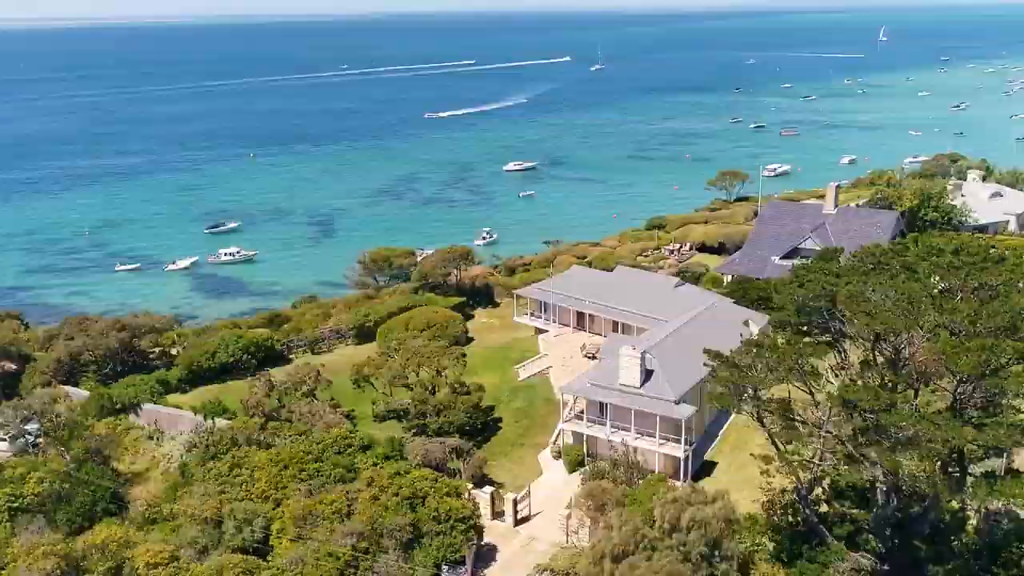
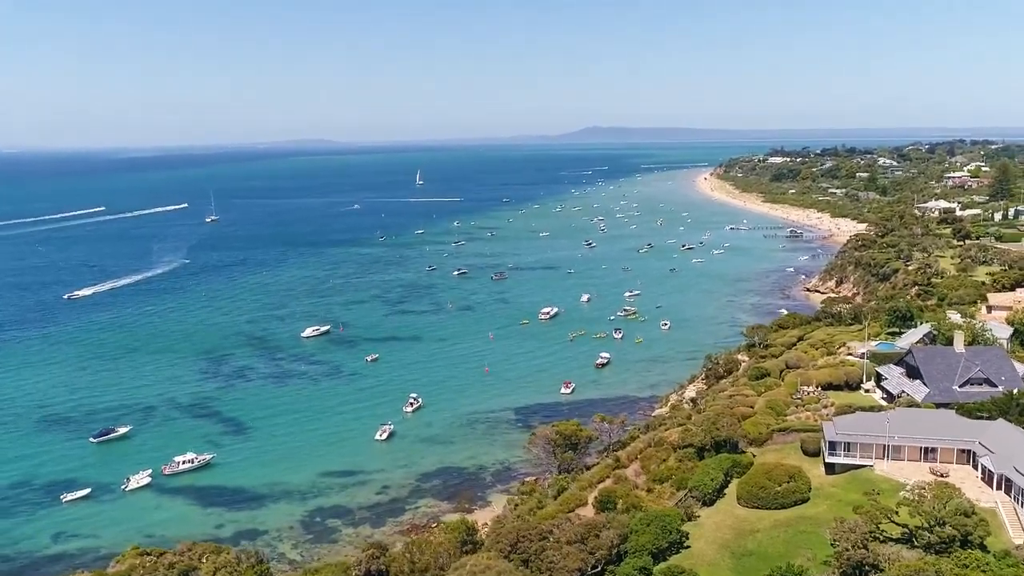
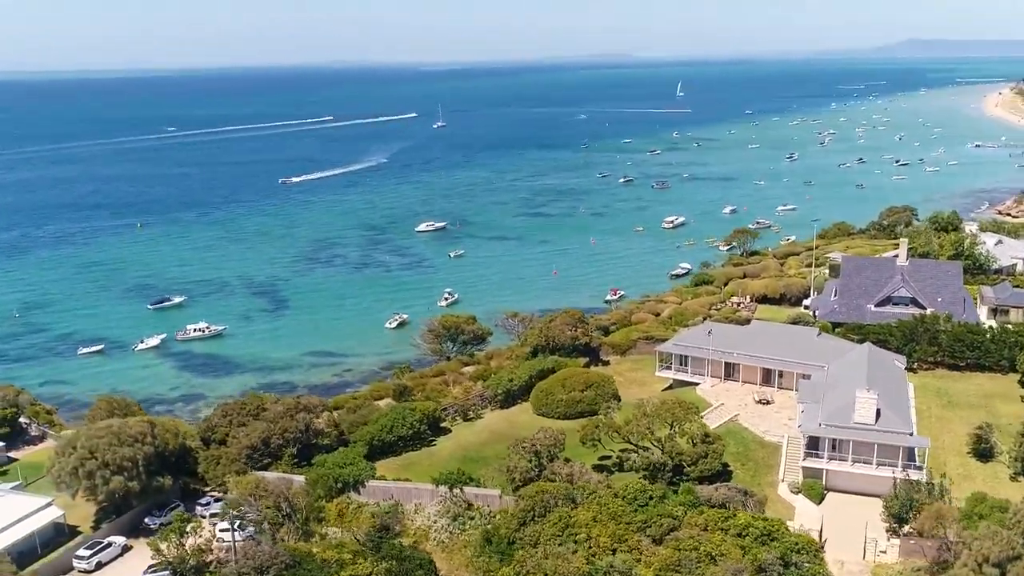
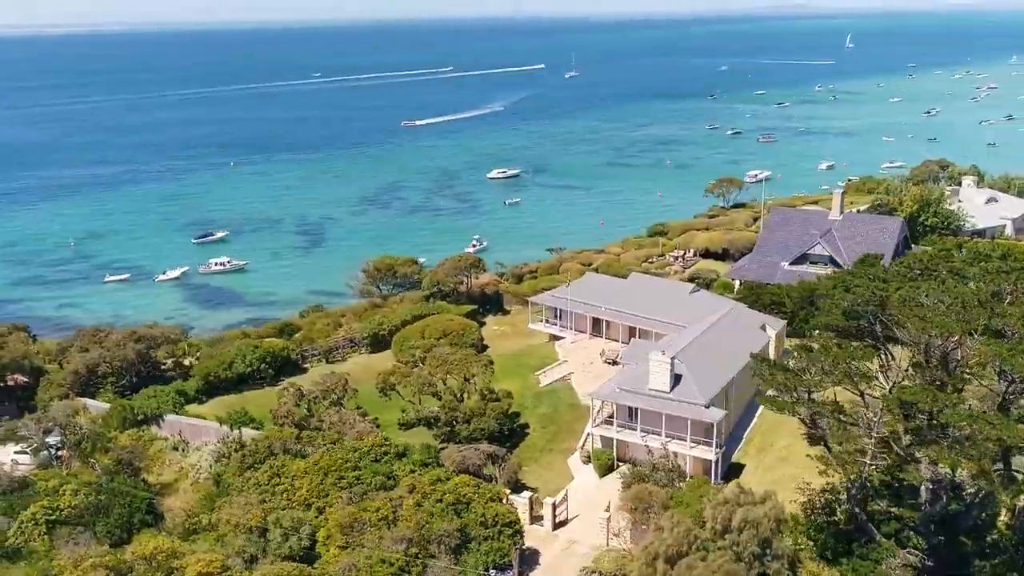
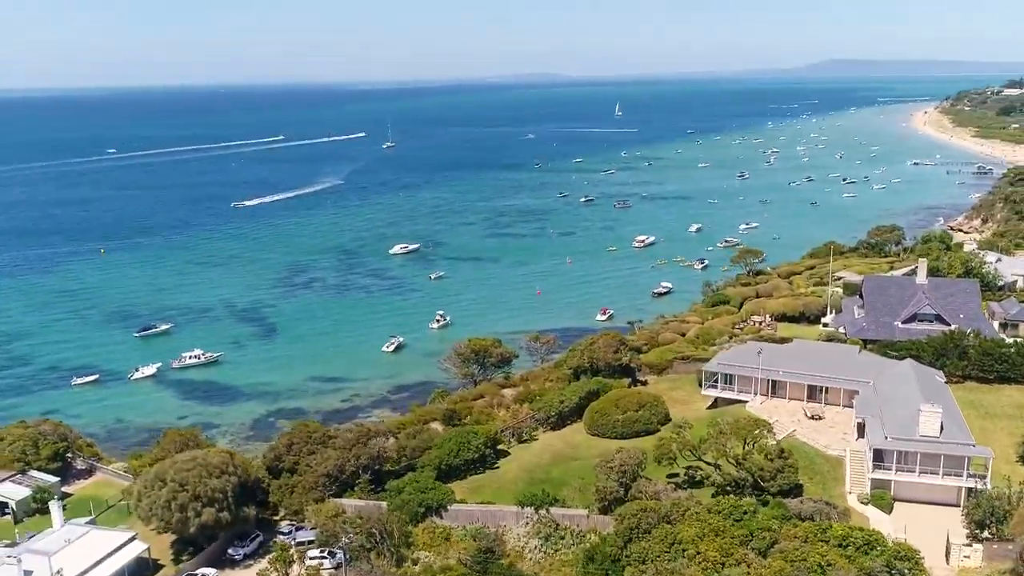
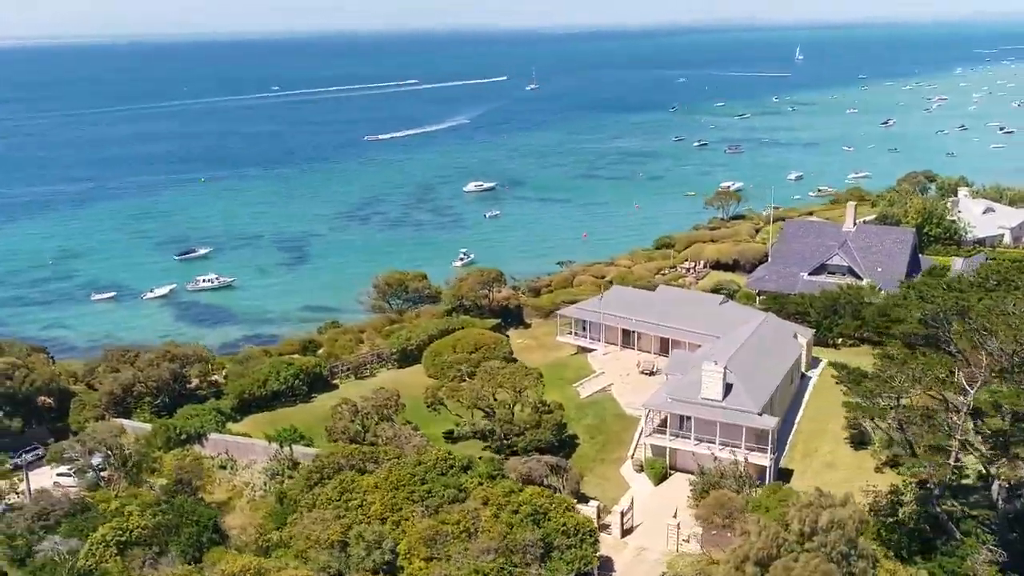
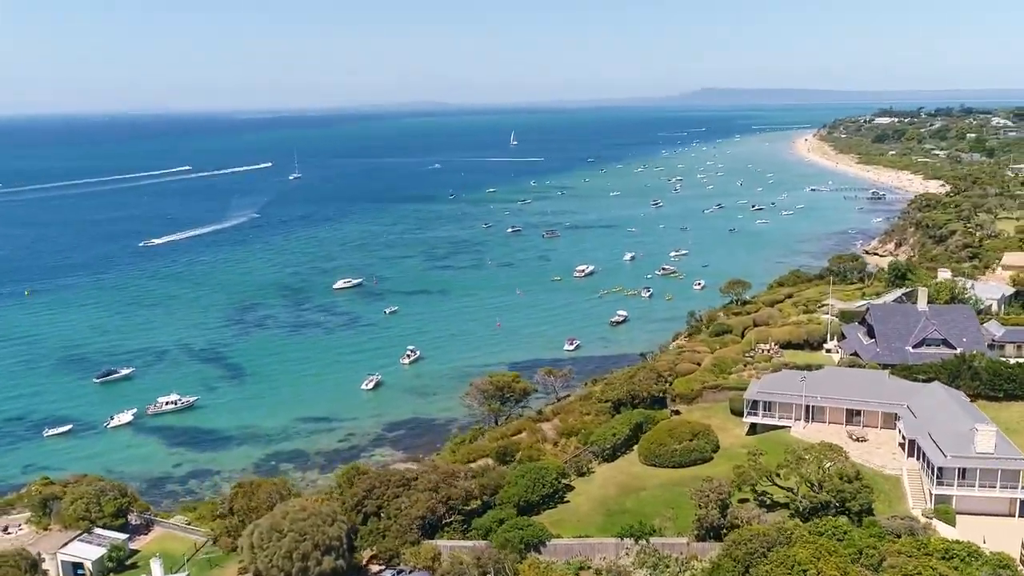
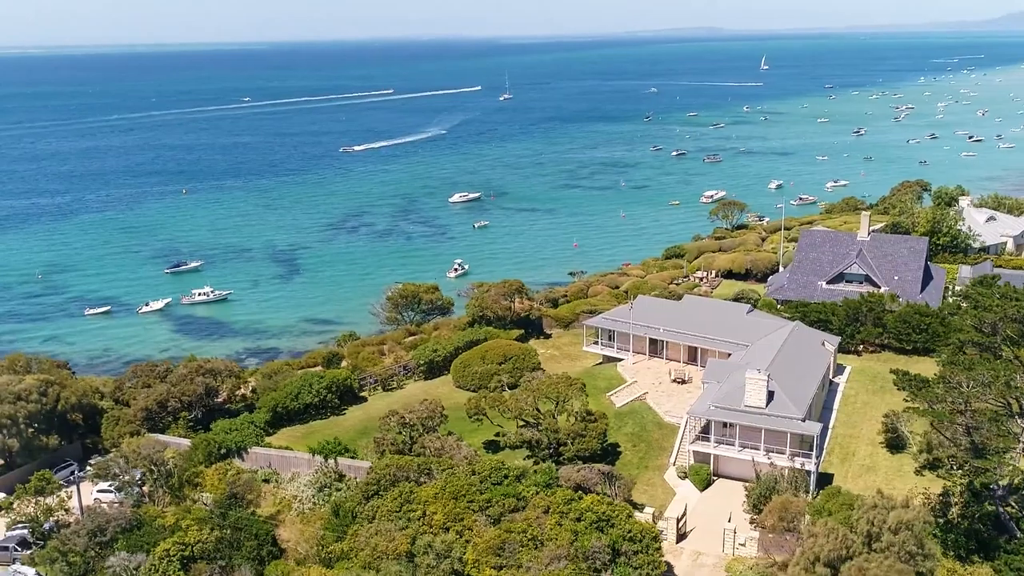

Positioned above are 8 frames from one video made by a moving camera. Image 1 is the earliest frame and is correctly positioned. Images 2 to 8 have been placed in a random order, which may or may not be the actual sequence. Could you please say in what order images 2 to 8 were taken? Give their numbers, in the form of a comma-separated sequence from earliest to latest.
4, 6, 8, 3, 5, 7, 2
